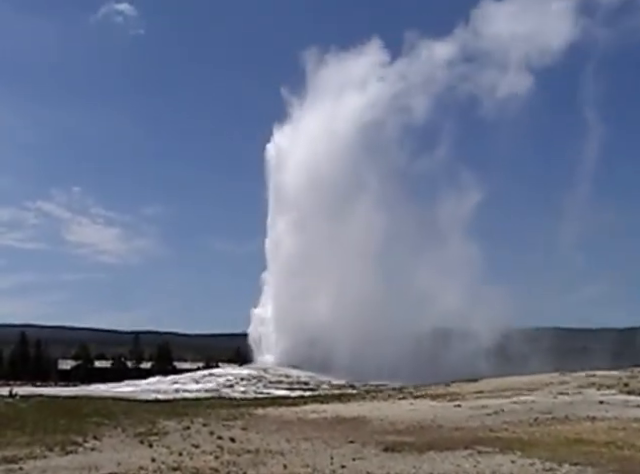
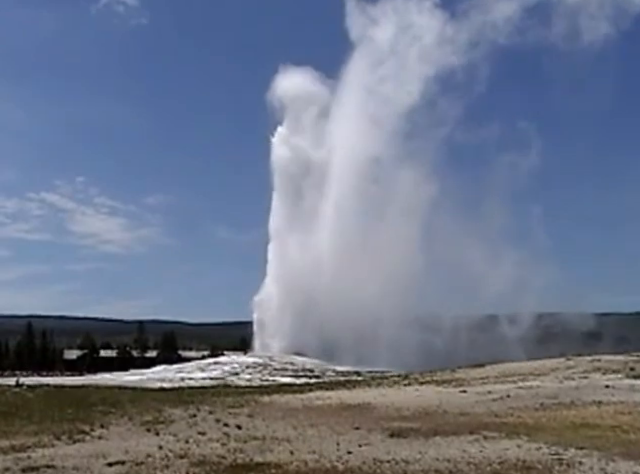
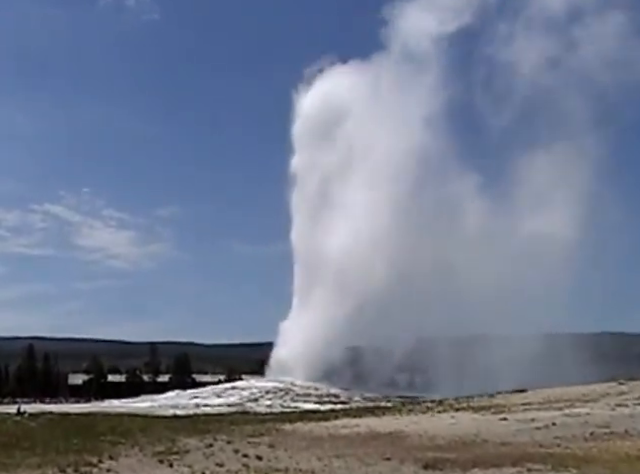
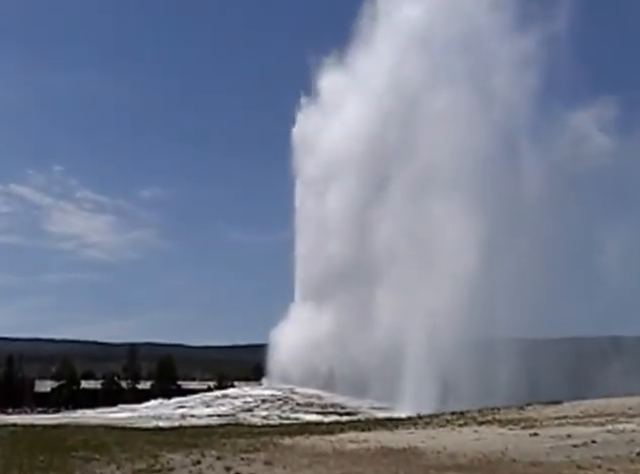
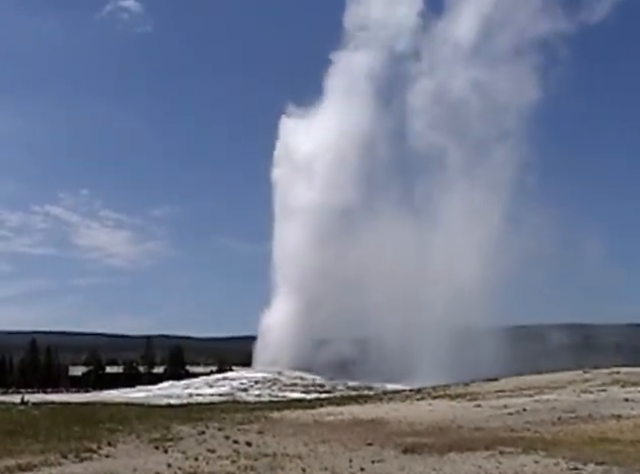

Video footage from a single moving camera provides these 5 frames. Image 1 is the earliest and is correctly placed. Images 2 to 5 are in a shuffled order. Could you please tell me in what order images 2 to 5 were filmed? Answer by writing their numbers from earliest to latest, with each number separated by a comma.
2, 5, 3, 4
